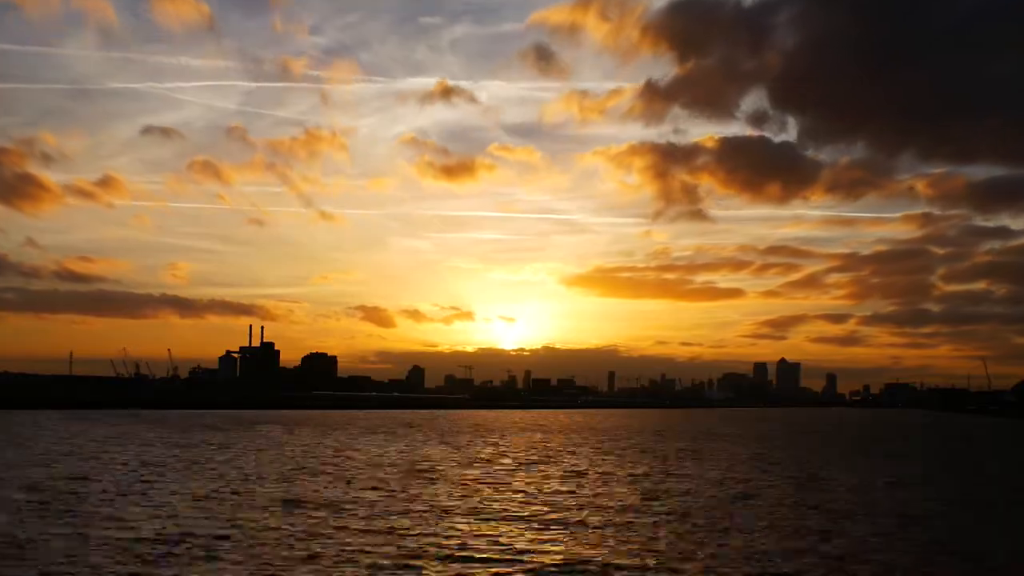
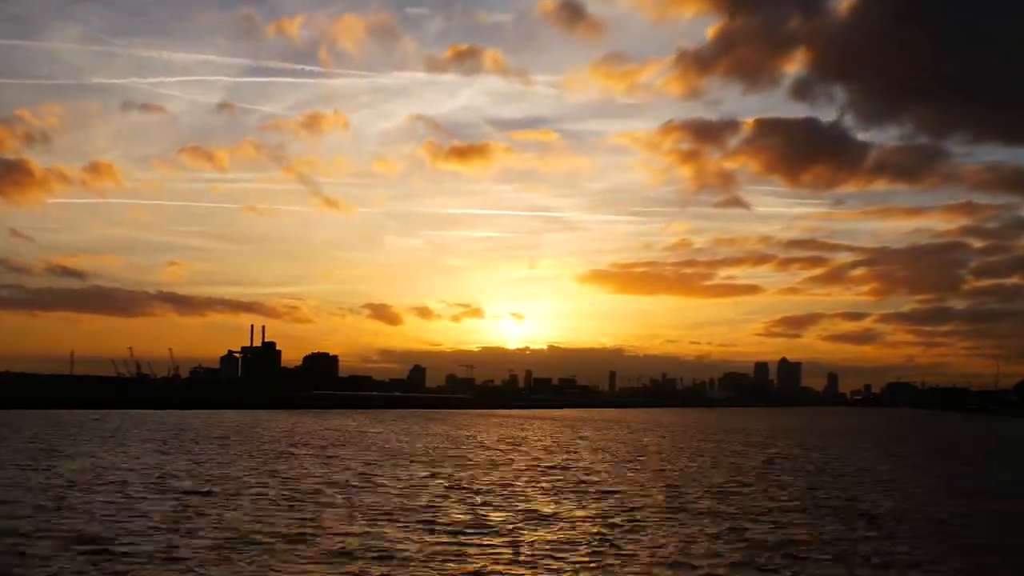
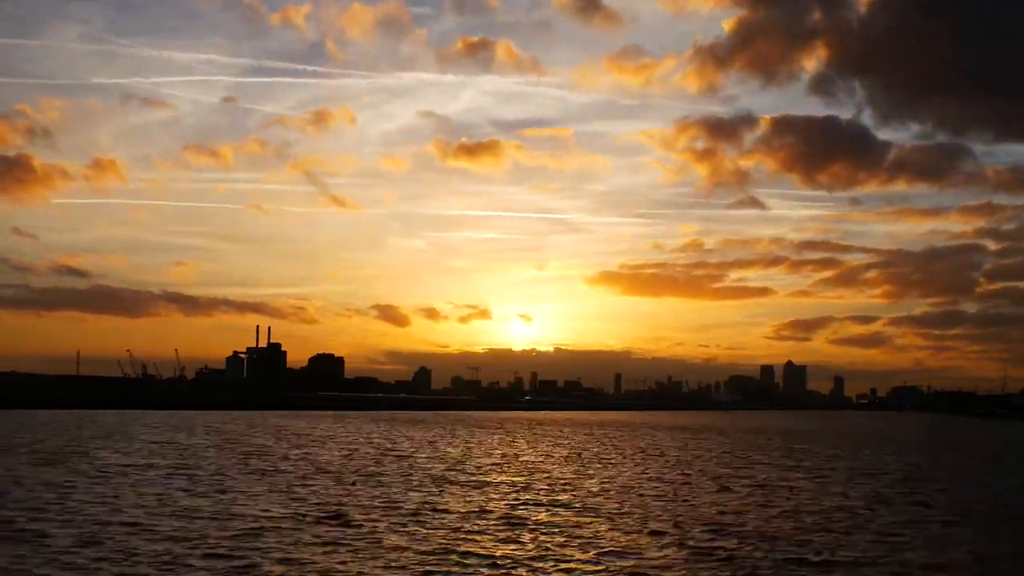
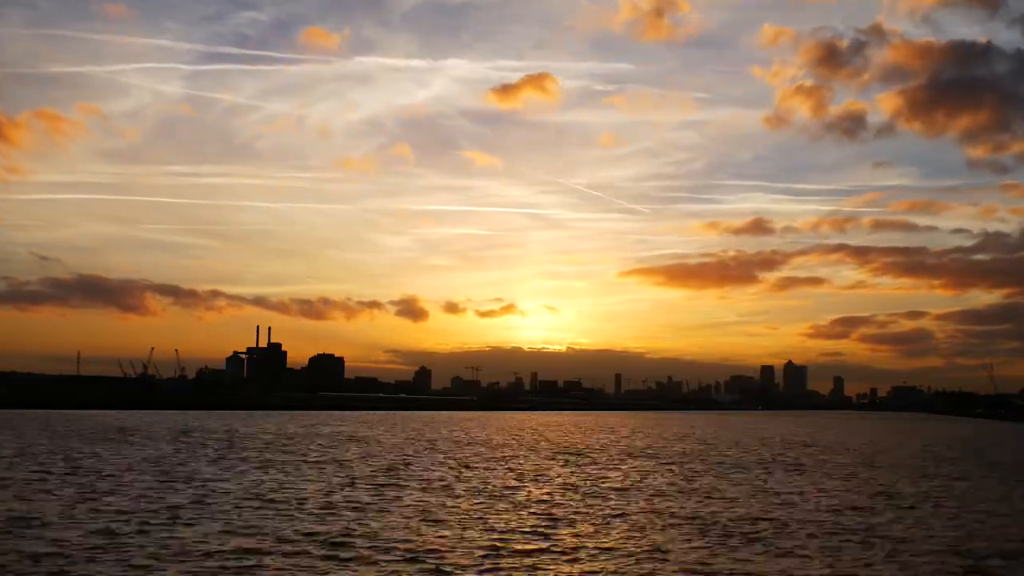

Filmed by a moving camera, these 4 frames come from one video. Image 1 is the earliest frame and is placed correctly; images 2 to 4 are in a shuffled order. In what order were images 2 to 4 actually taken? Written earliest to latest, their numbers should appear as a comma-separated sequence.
2, 3, 4
